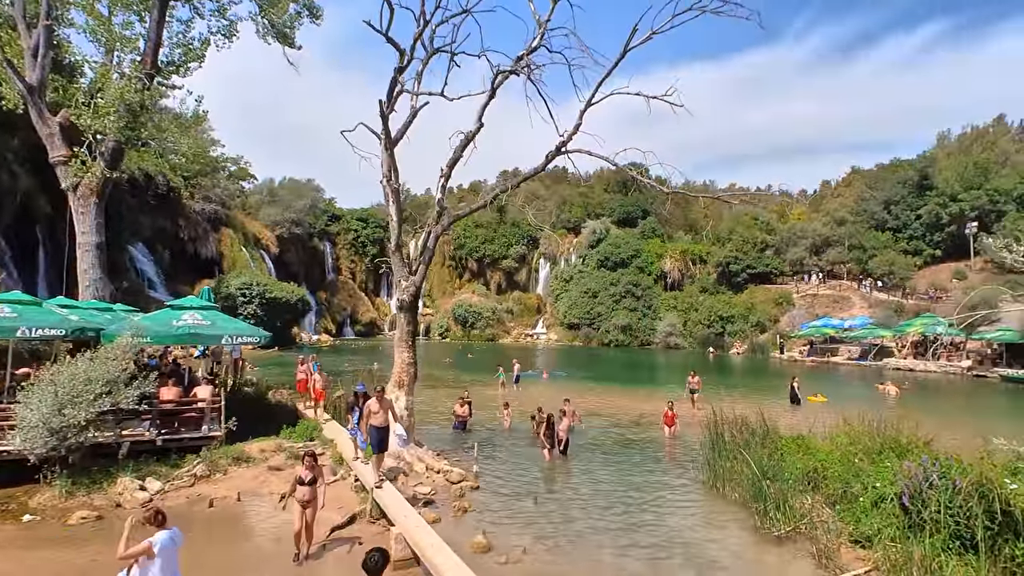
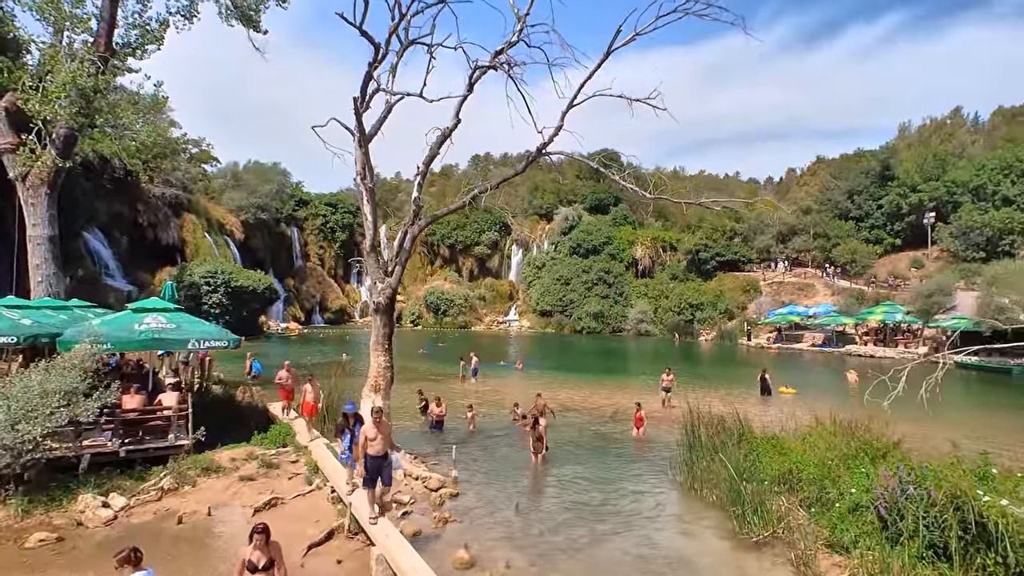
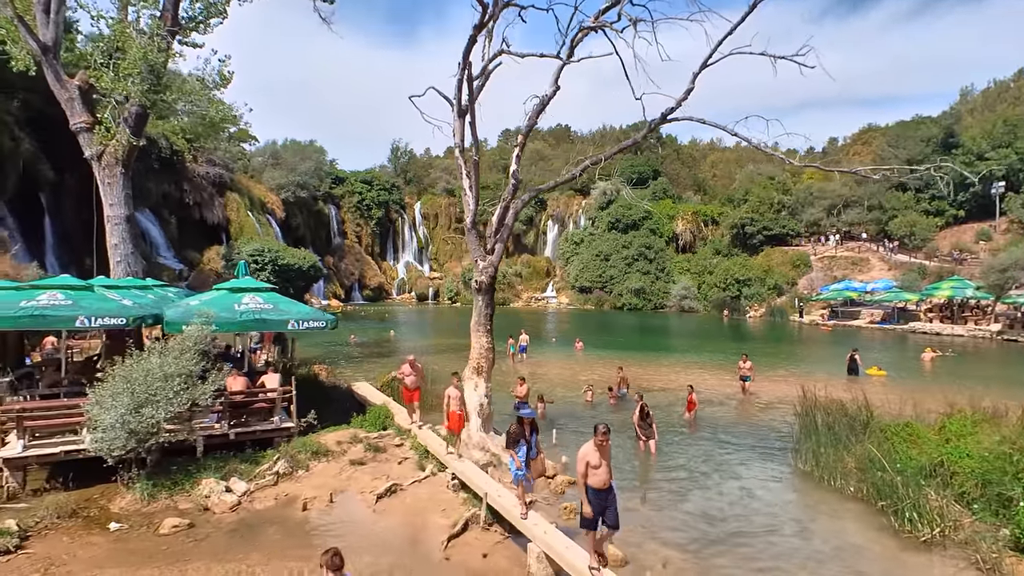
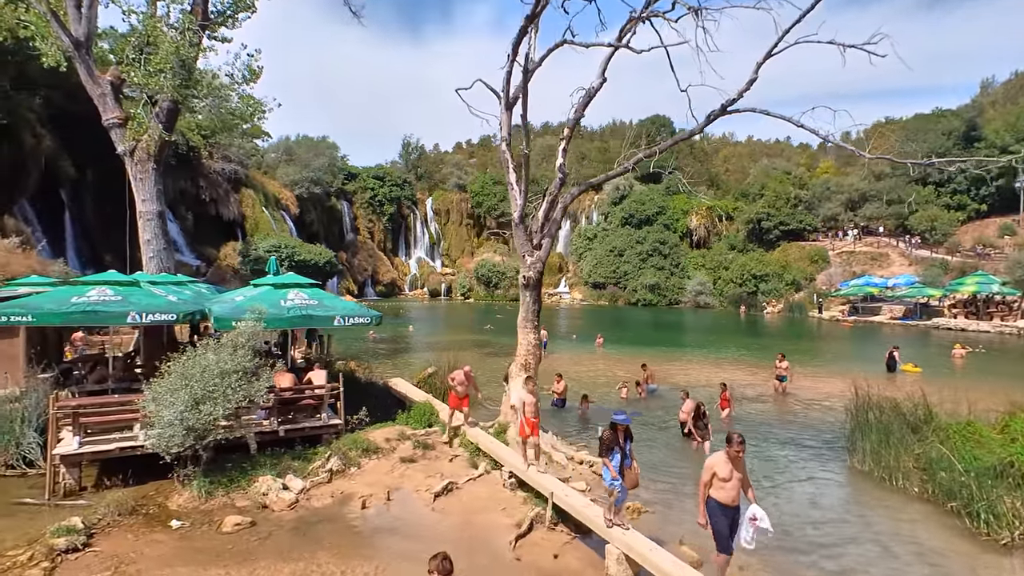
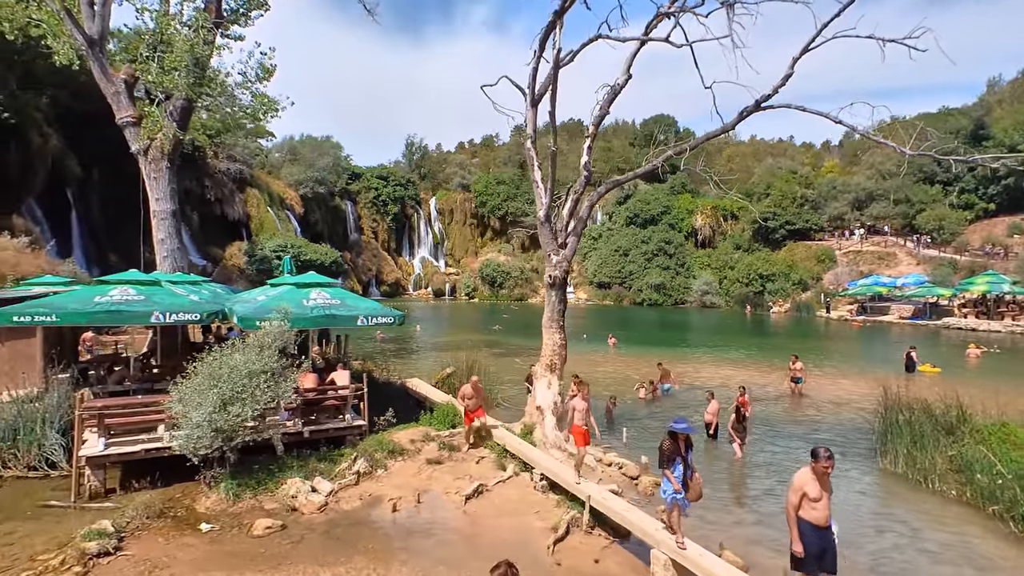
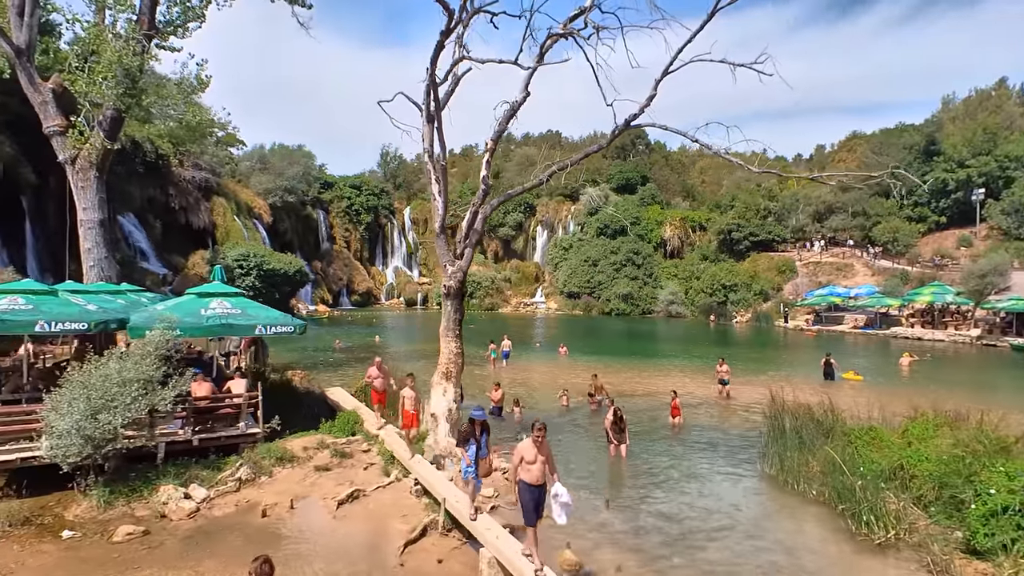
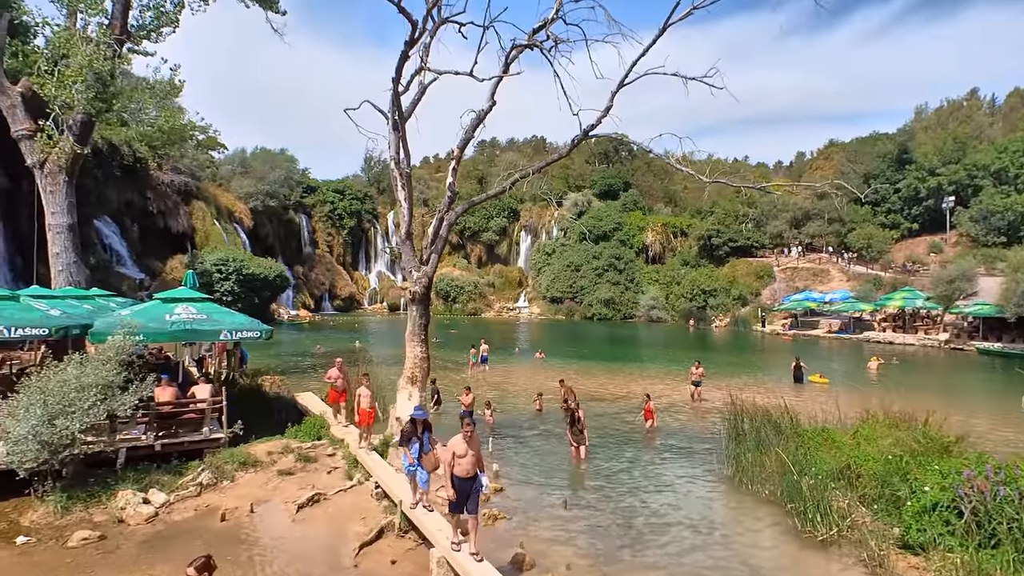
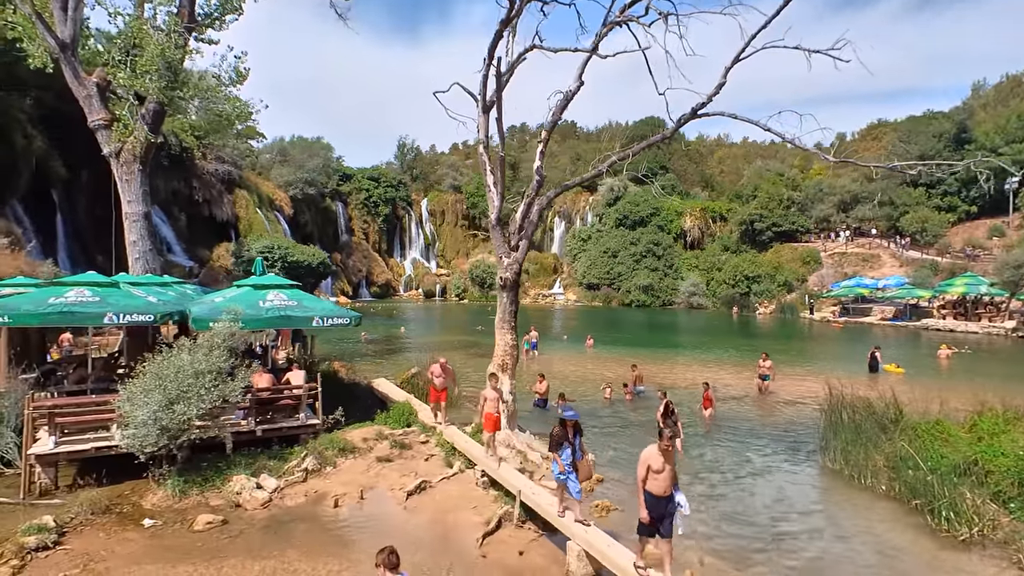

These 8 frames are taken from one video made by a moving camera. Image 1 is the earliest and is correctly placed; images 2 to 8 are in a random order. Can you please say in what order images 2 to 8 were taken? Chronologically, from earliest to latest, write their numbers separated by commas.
2, 7, 6, 3, 8, 4, 5
